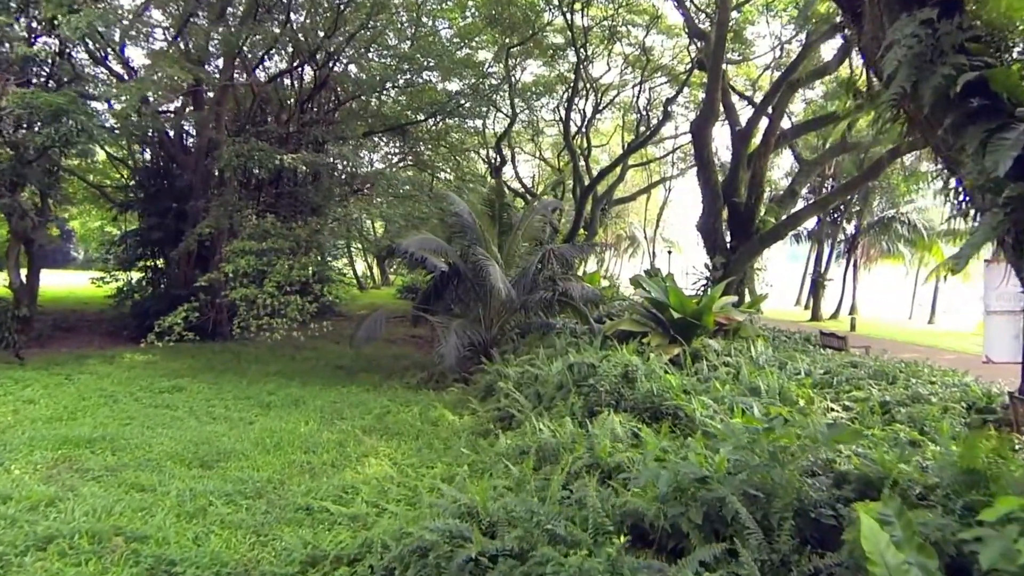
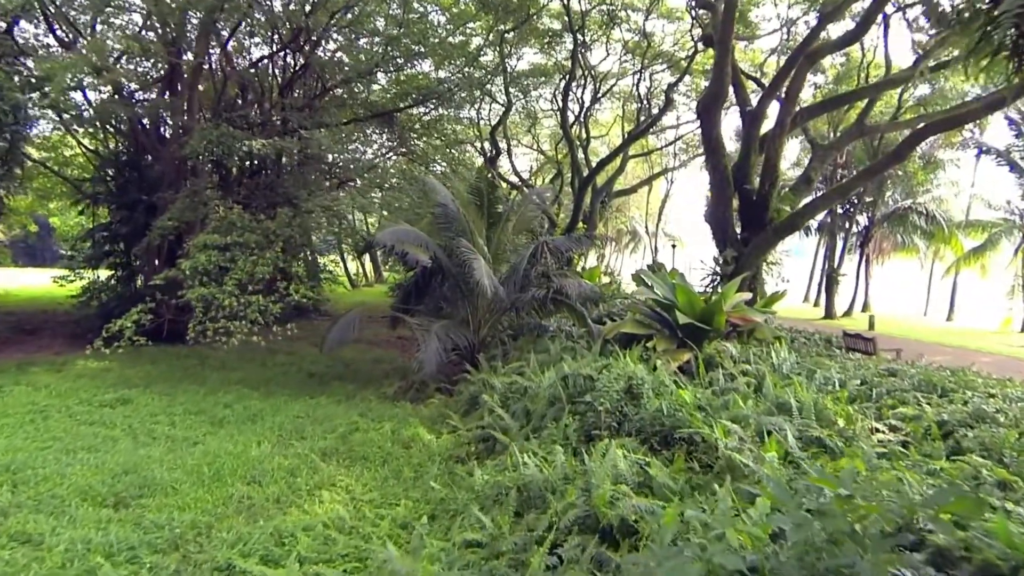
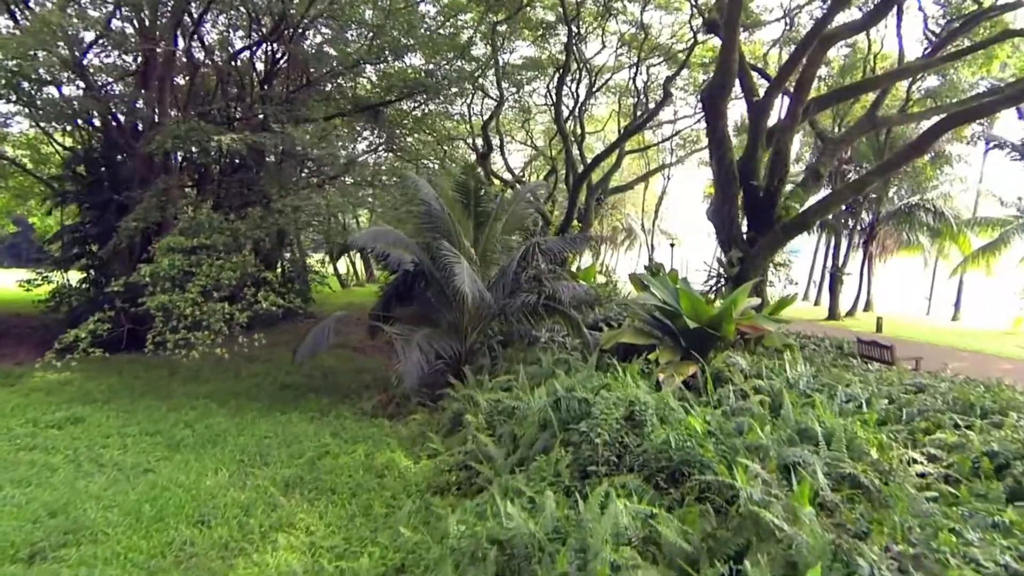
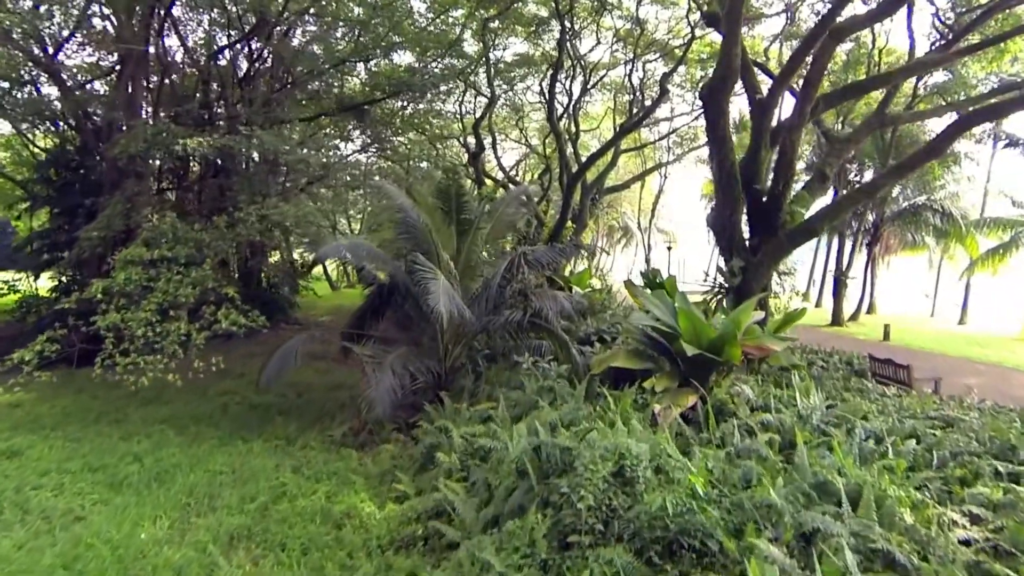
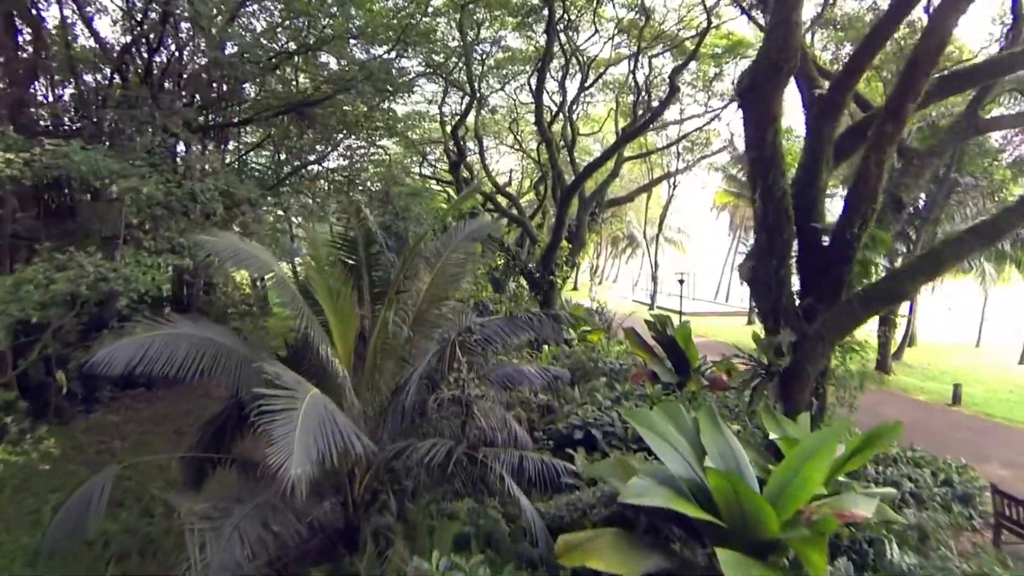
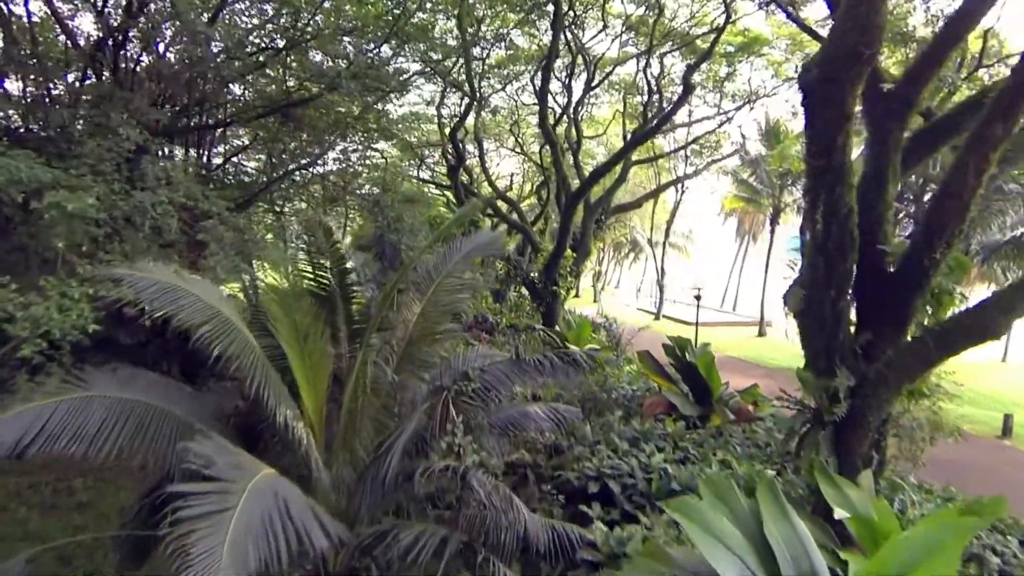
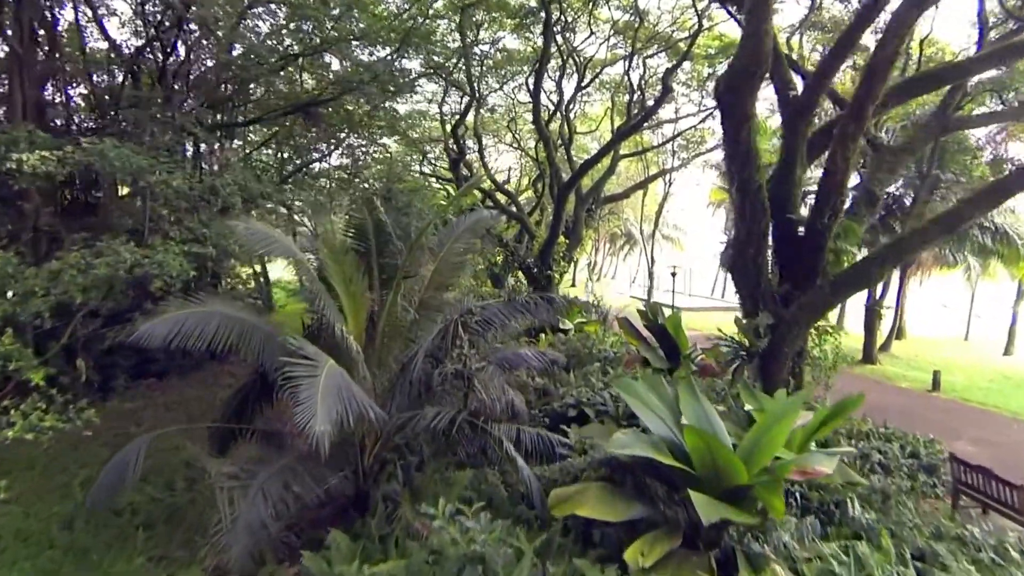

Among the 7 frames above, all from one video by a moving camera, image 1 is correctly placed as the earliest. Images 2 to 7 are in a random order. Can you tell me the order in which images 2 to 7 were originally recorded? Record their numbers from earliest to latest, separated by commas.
2, 3, 4, 7, 5, 6
